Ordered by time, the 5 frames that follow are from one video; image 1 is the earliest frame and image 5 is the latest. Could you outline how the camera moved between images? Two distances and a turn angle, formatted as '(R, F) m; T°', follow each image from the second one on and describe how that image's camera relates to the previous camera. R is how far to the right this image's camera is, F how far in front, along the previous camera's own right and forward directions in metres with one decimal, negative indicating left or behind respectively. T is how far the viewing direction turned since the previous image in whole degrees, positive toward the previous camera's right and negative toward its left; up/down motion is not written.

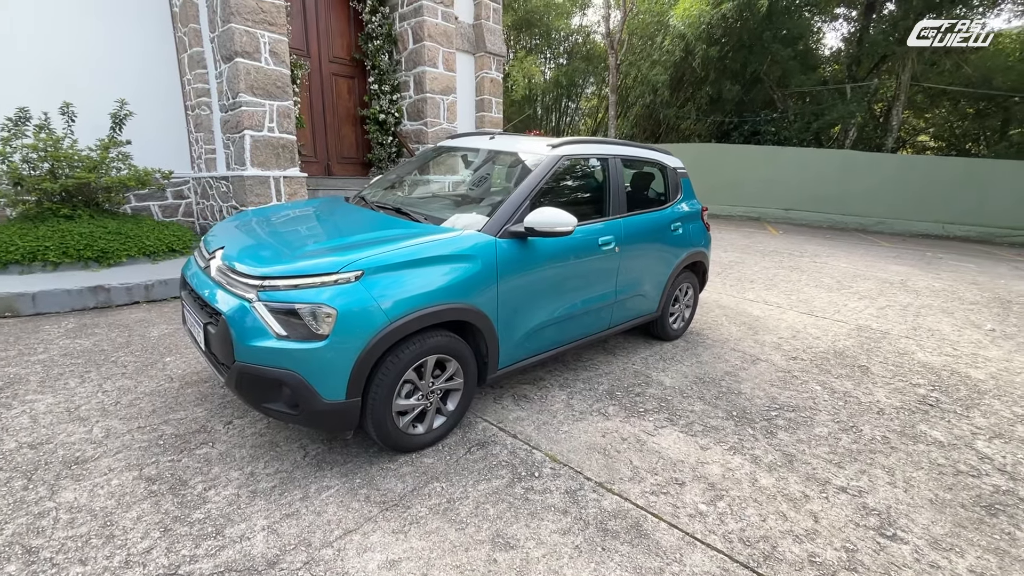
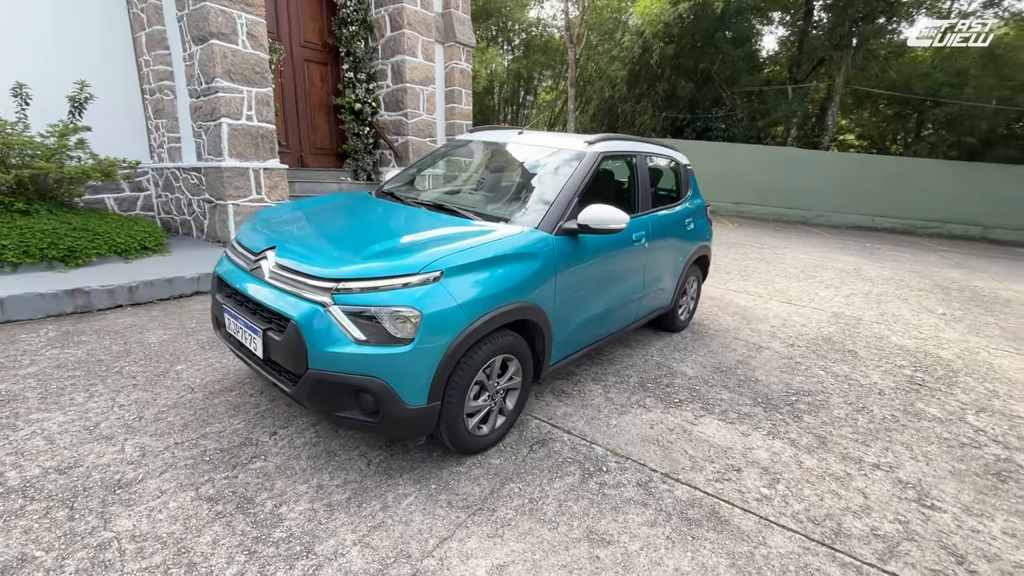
(-0.6, 0.0) m; +6°
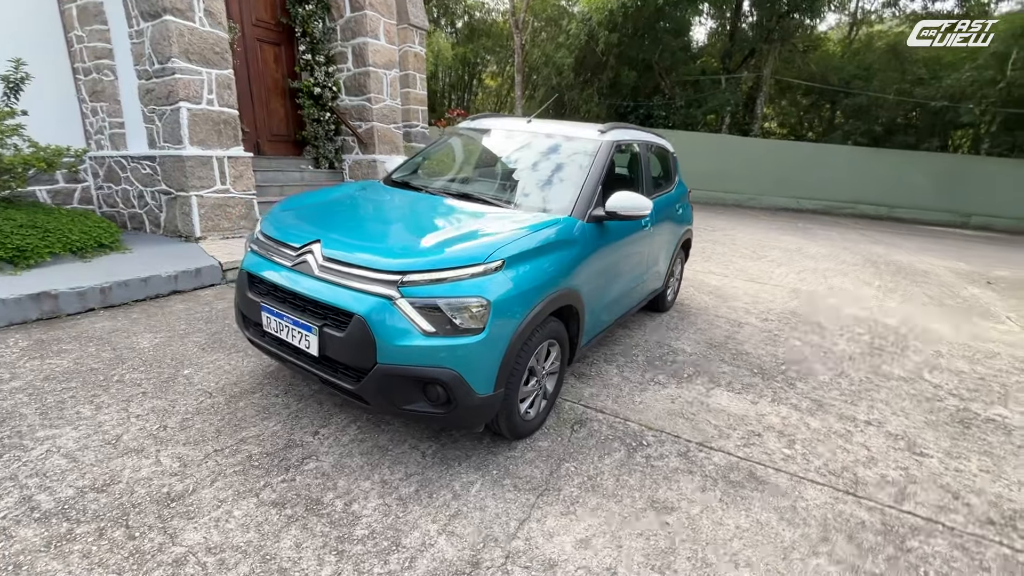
(-0.5, 0.0) m; +7°
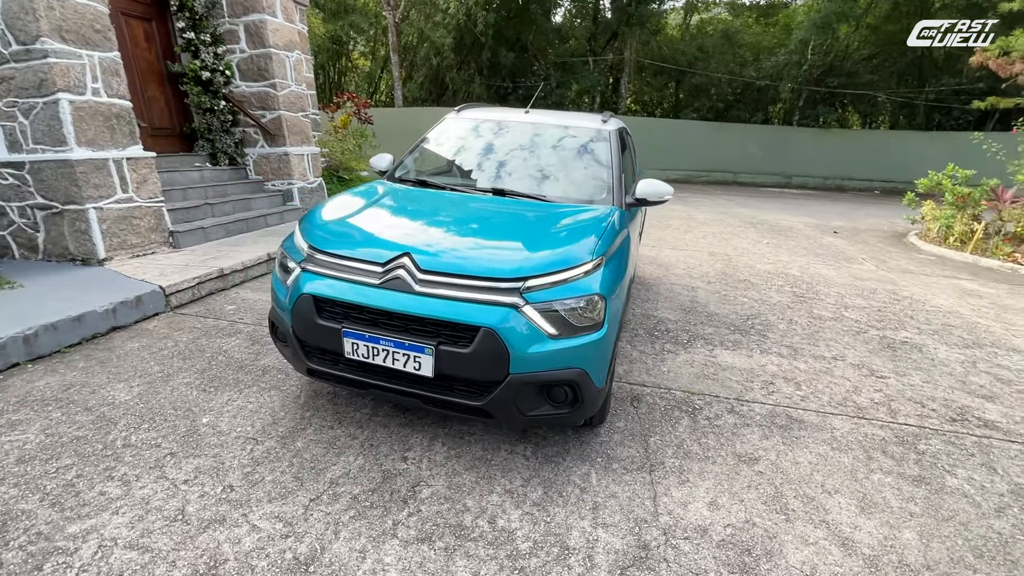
(-0.9, +0.1) m; +15°
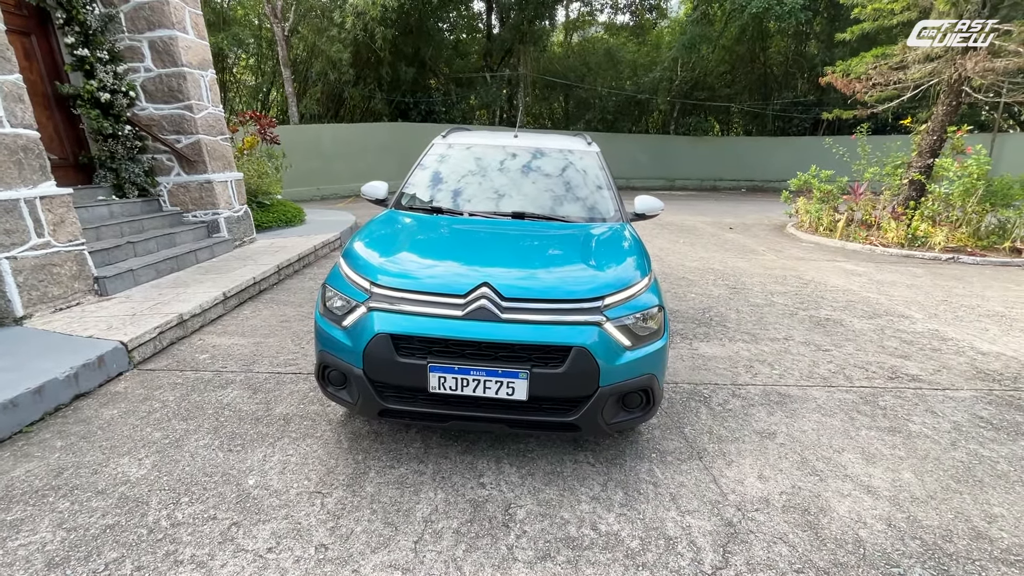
(-0.7, 0.0) m; +12°
